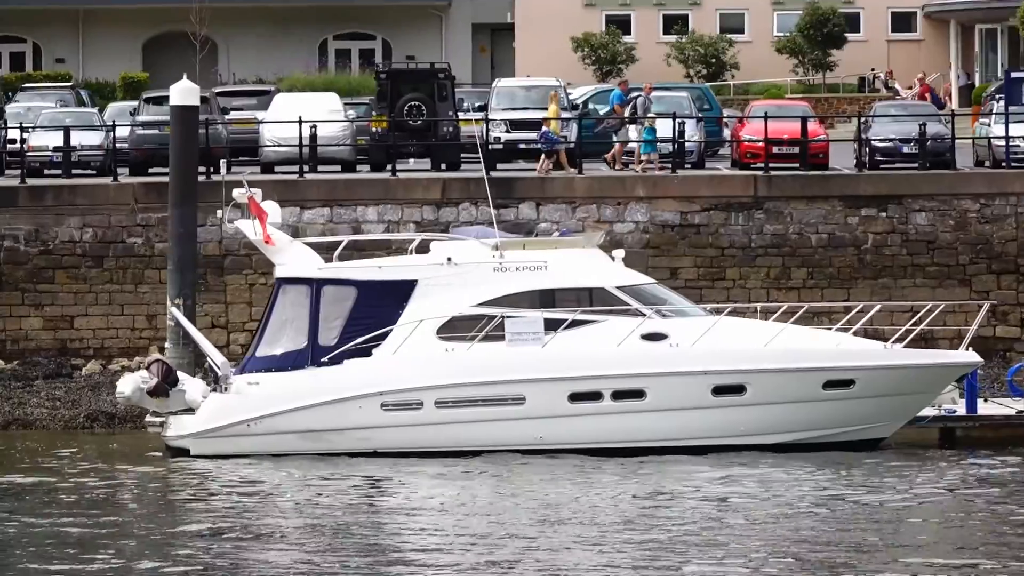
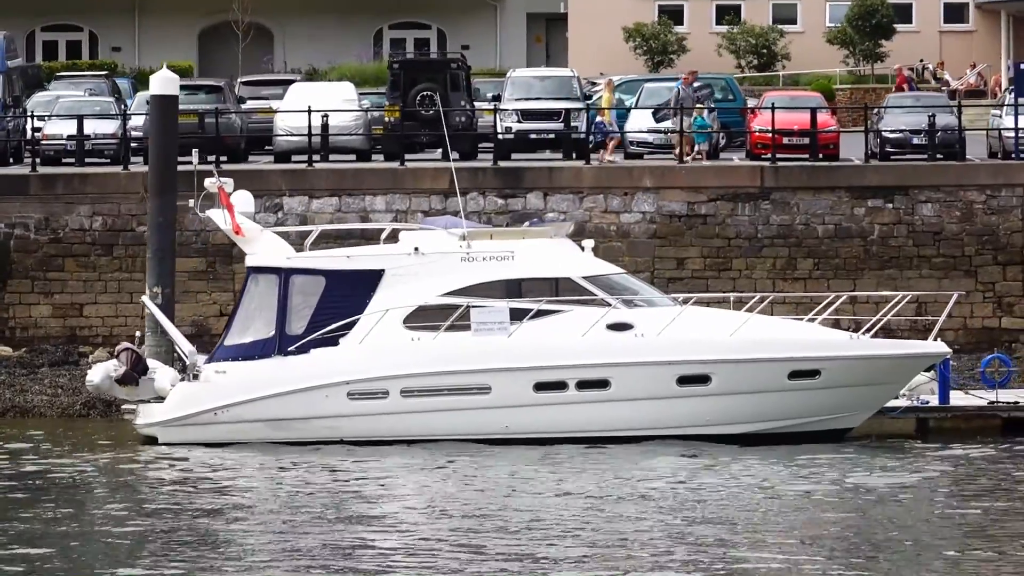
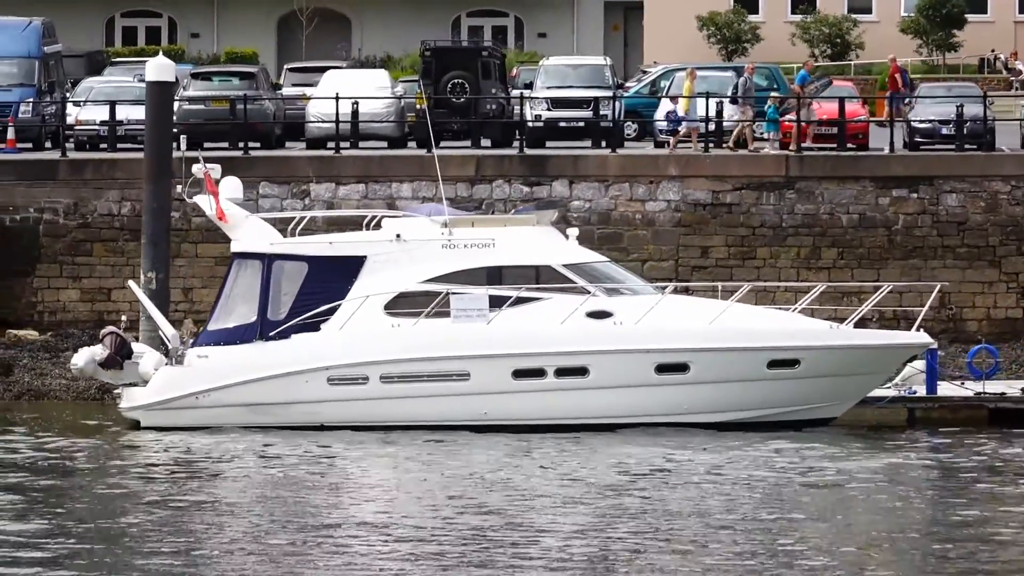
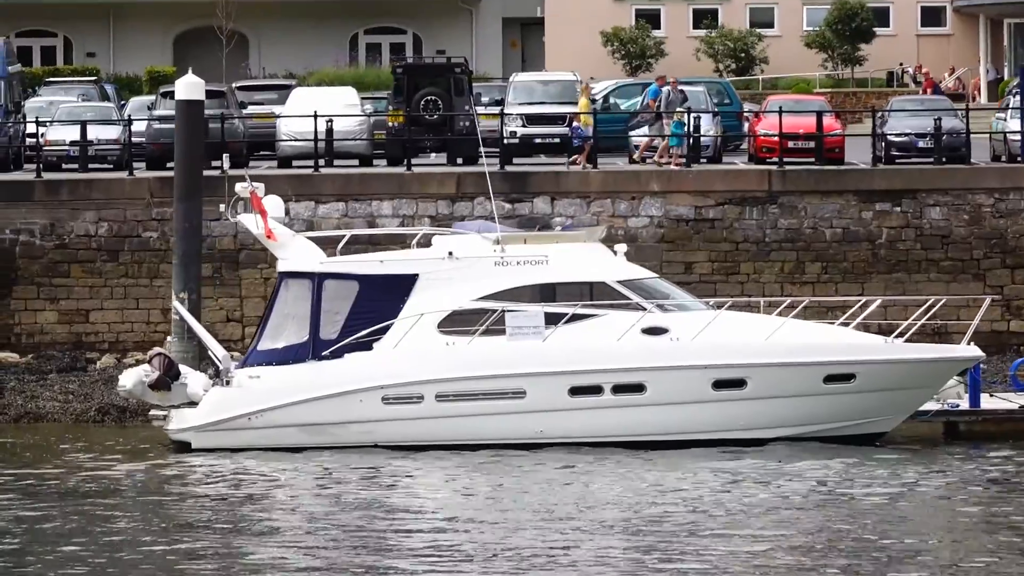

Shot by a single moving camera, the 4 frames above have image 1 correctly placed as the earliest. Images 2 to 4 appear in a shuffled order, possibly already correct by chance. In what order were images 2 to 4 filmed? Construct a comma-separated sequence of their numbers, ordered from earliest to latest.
4, 2, 3
